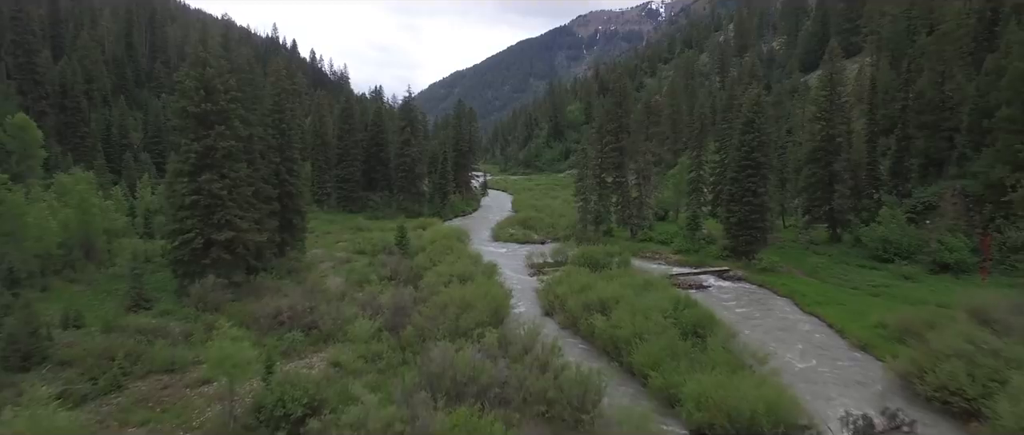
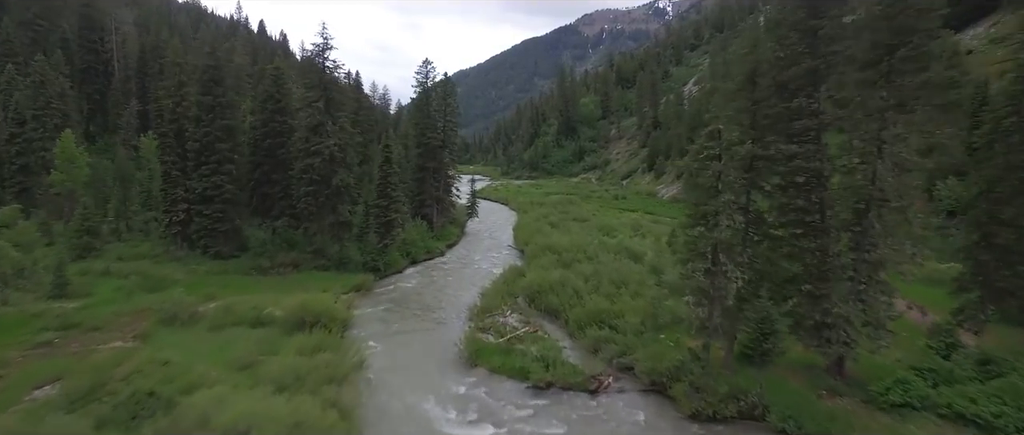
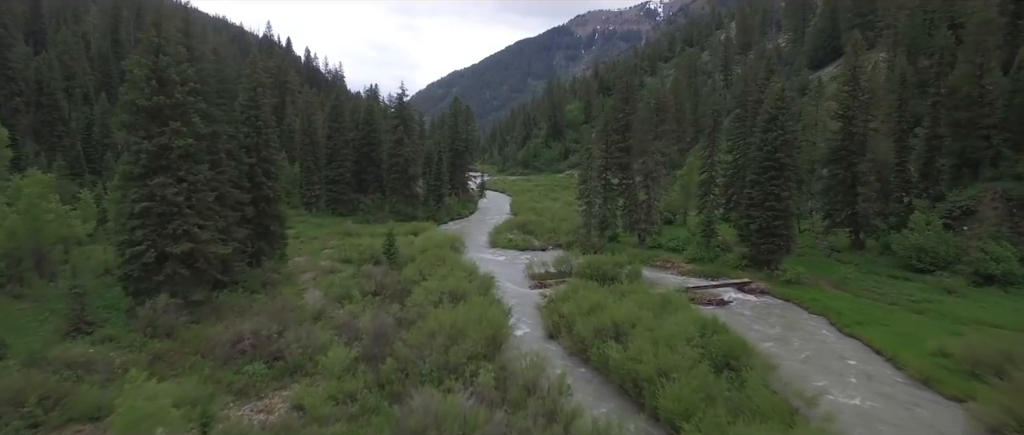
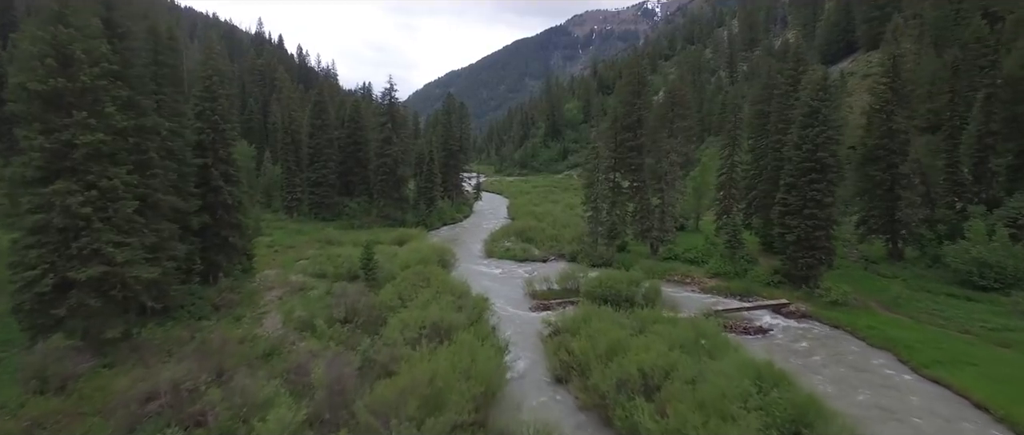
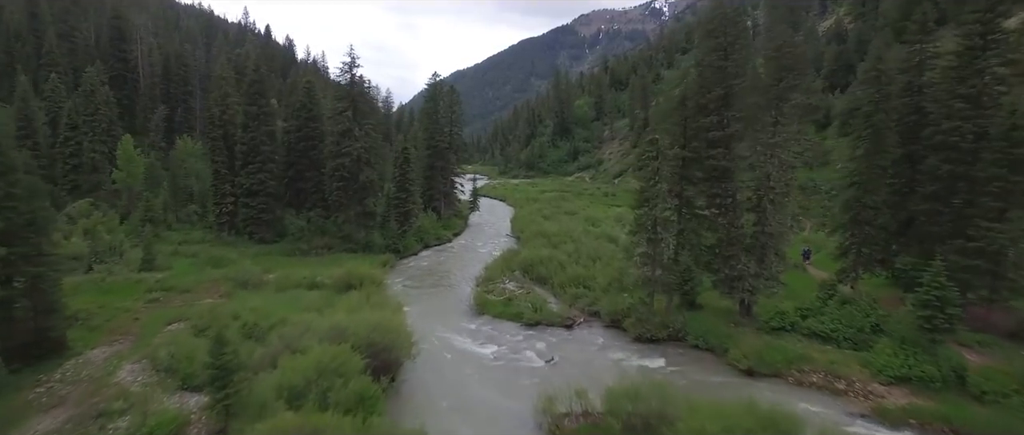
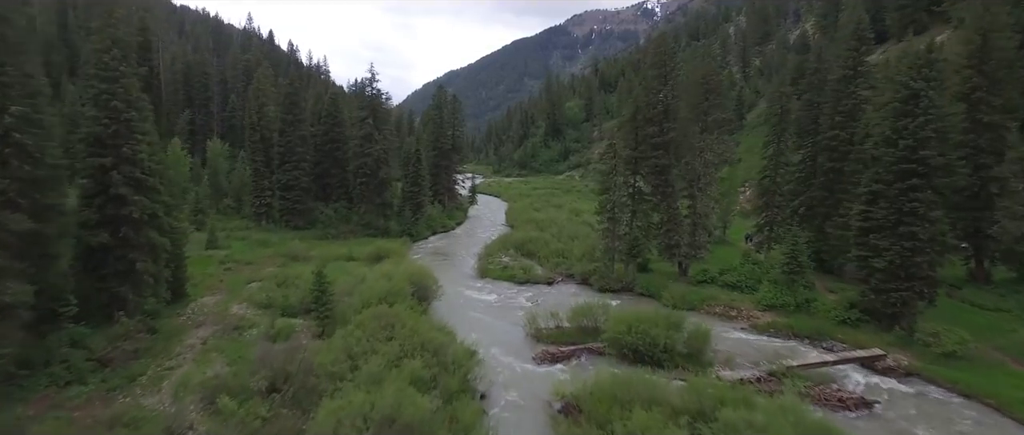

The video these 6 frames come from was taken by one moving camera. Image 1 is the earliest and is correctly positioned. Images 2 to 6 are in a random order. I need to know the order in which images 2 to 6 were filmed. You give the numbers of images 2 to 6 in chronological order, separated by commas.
3, 4, 6, 5, 2
